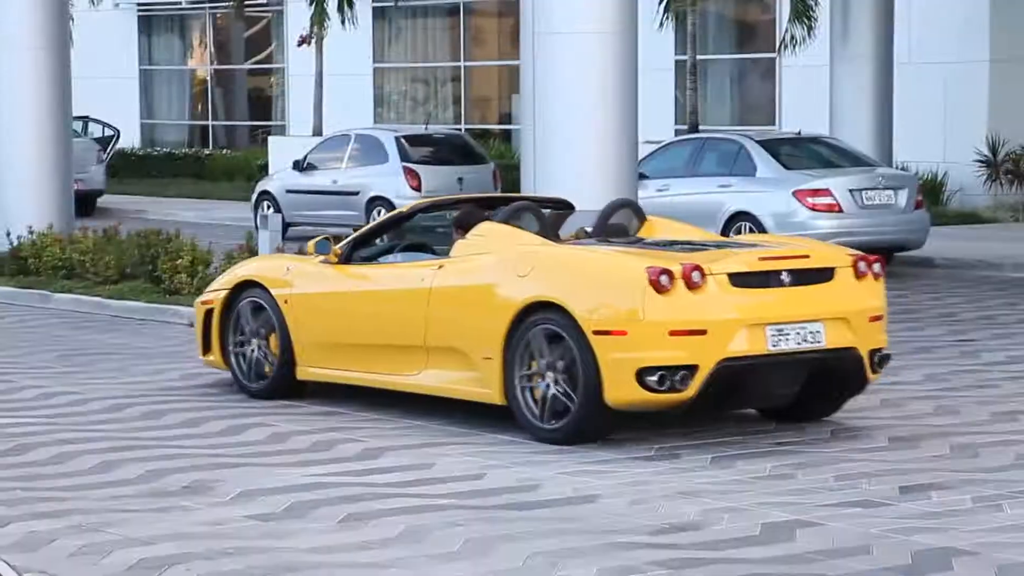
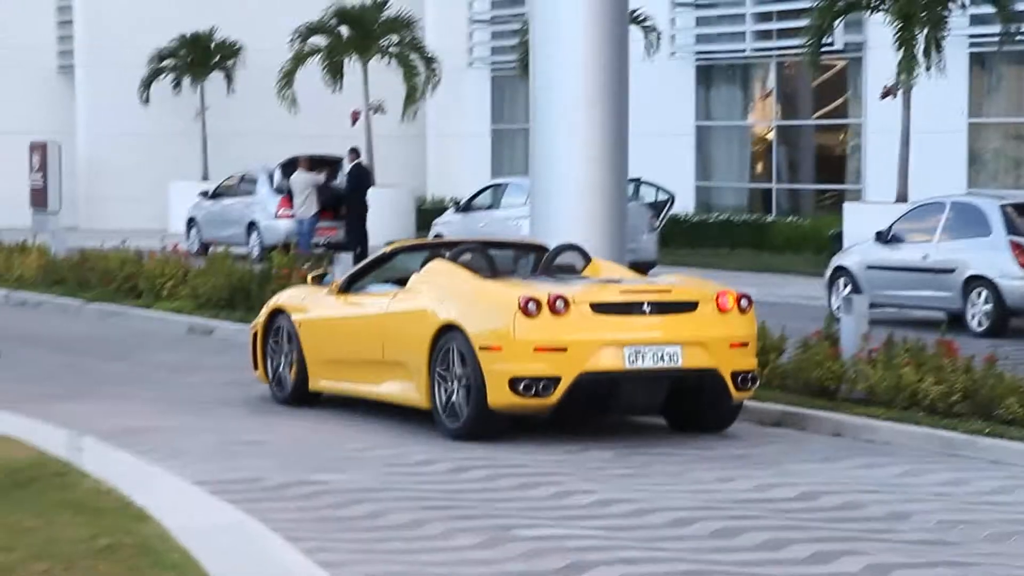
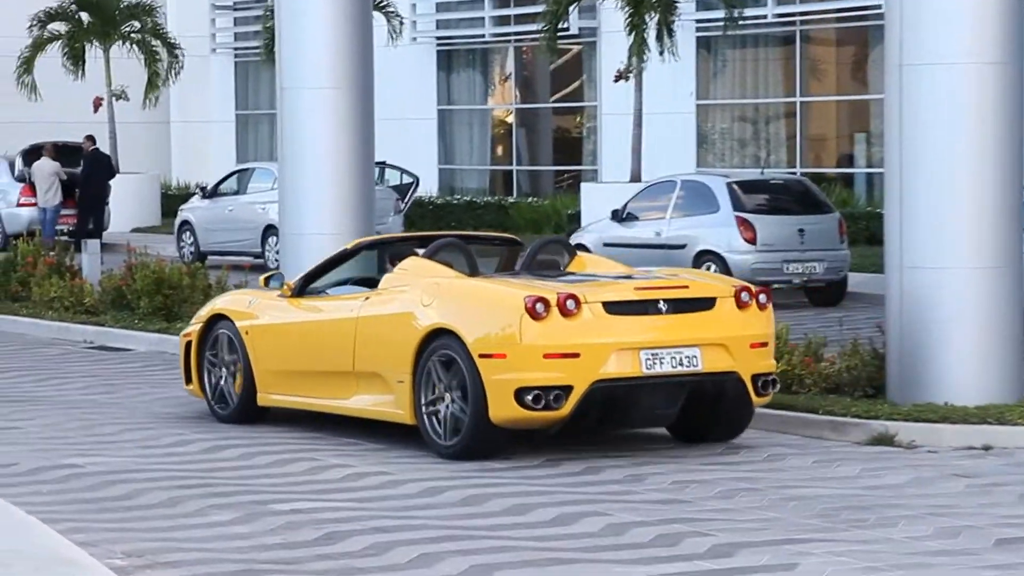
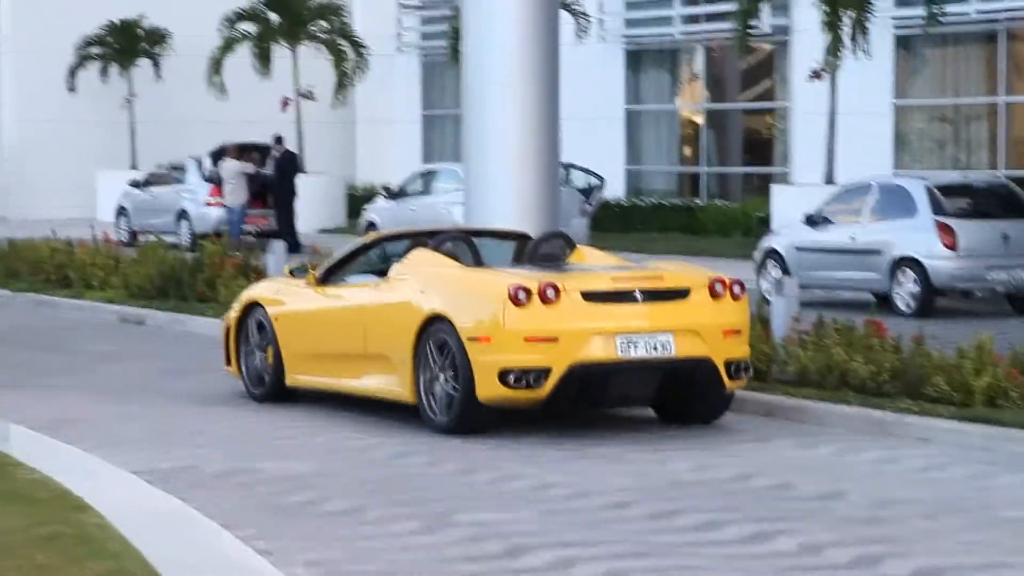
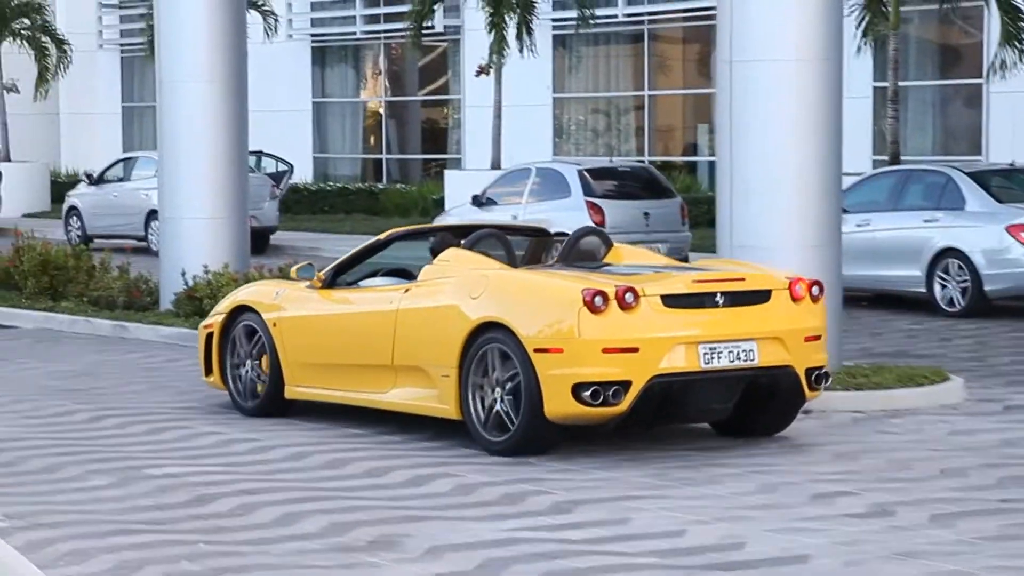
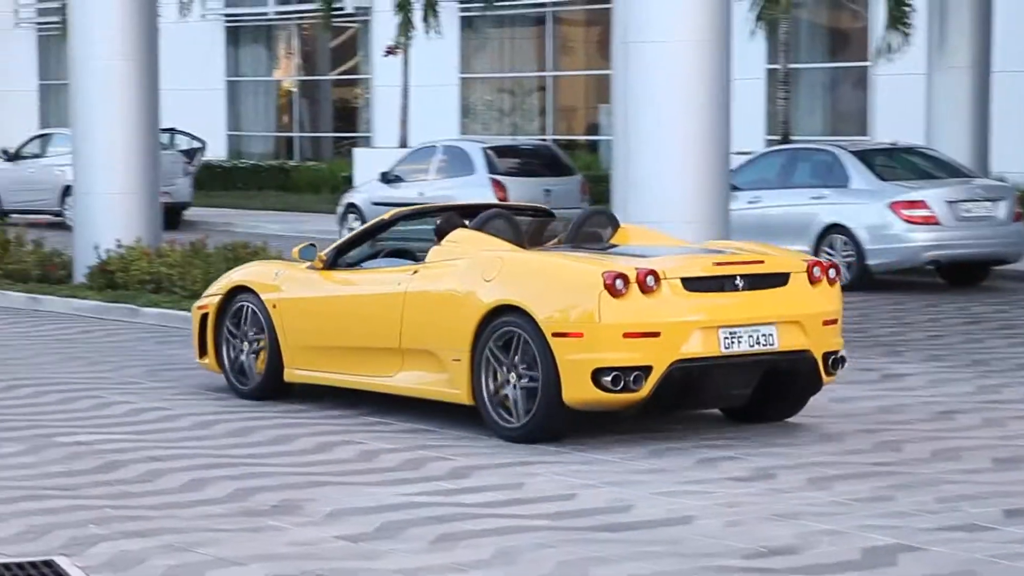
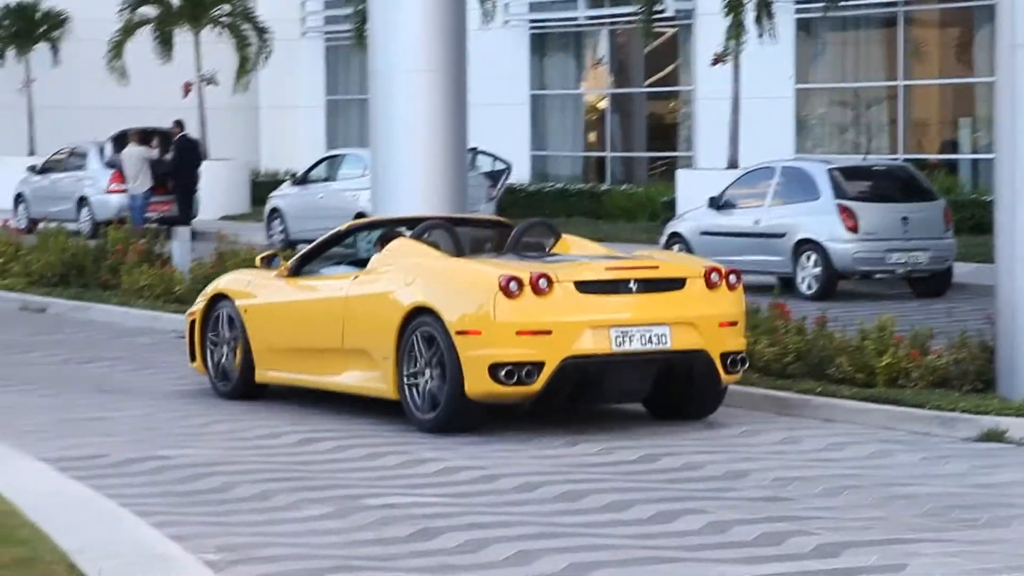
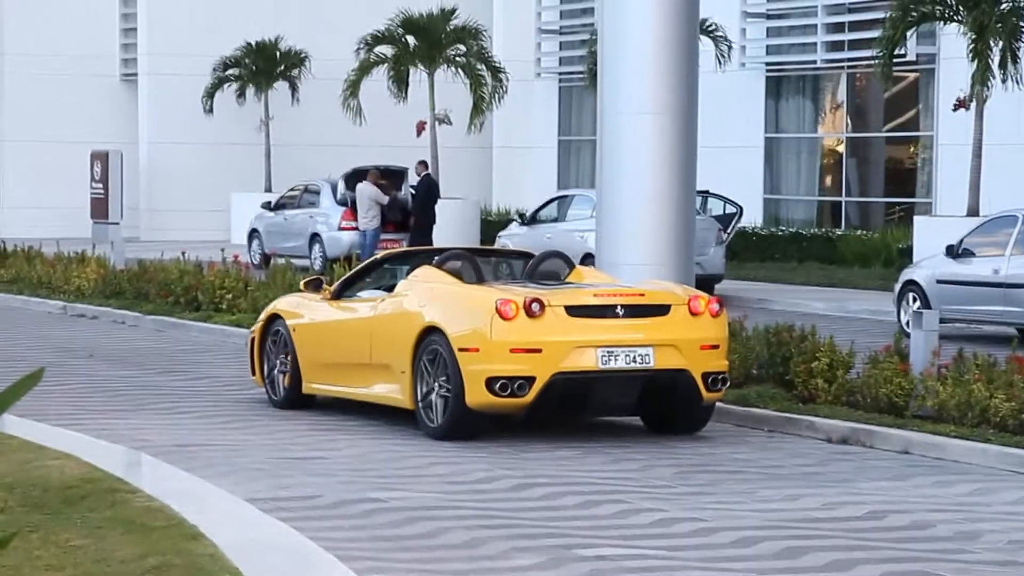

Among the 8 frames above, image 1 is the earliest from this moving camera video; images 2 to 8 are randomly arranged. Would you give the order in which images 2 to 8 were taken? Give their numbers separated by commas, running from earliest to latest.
6, 5, 3, 7, 4, 2, 8
